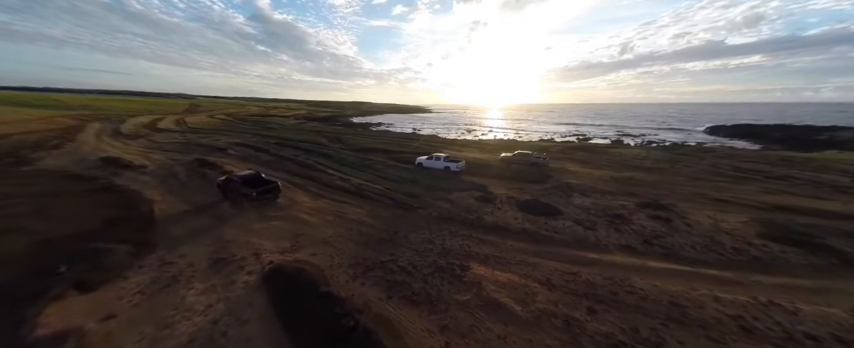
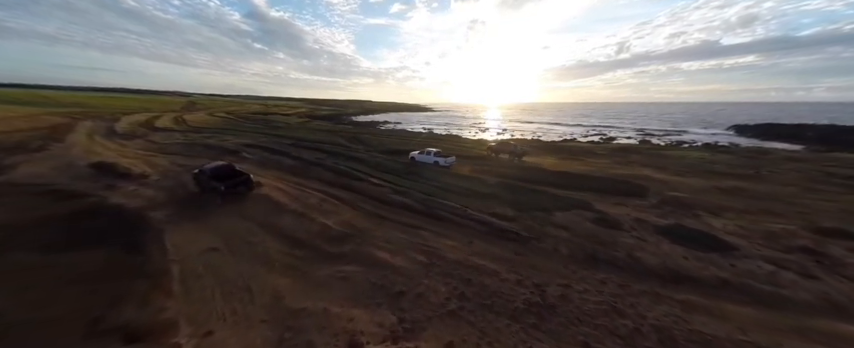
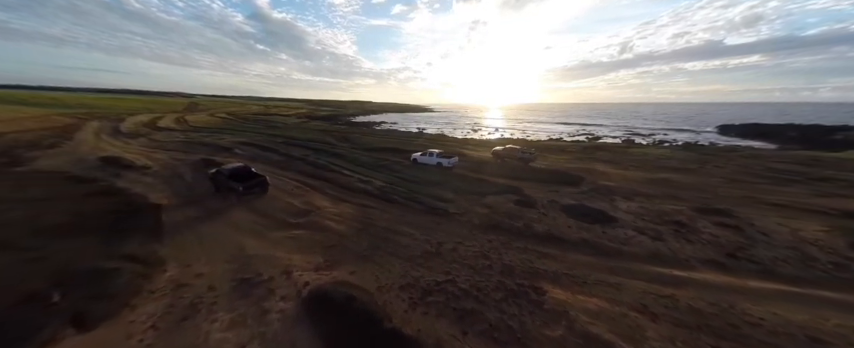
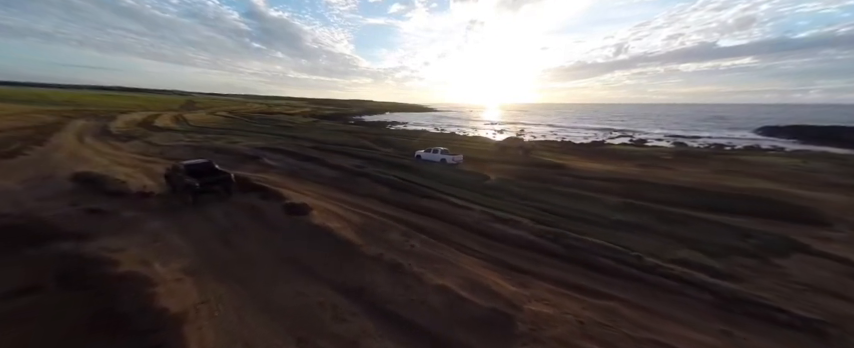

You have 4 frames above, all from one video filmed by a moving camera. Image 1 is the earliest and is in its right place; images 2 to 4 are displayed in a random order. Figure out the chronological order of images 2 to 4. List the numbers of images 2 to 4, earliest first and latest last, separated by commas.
3, 2, 4
